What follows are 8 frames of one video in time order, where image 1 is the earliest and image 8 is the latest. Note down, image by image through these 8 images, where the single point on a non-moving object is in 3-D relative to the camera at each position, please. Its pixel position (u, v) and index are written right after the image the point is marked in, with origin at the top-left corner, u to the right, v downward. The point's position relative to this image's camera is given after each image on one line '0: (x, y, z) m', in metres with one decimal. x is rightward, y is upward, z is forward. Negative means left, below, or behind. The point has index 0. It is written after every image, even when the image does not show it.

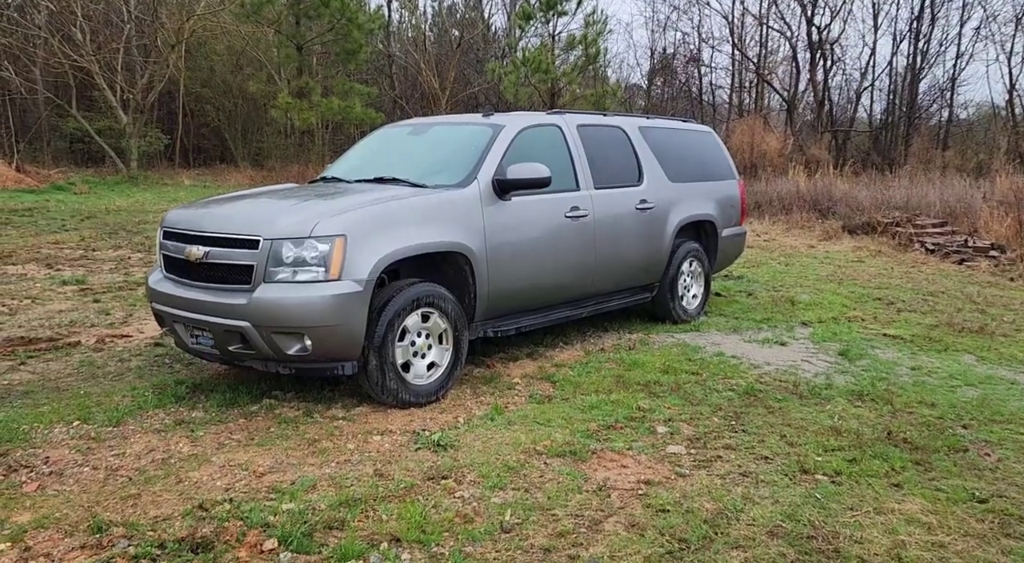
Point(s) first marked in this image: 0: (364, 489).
0: (-0.6, -0.9, +3.4) m
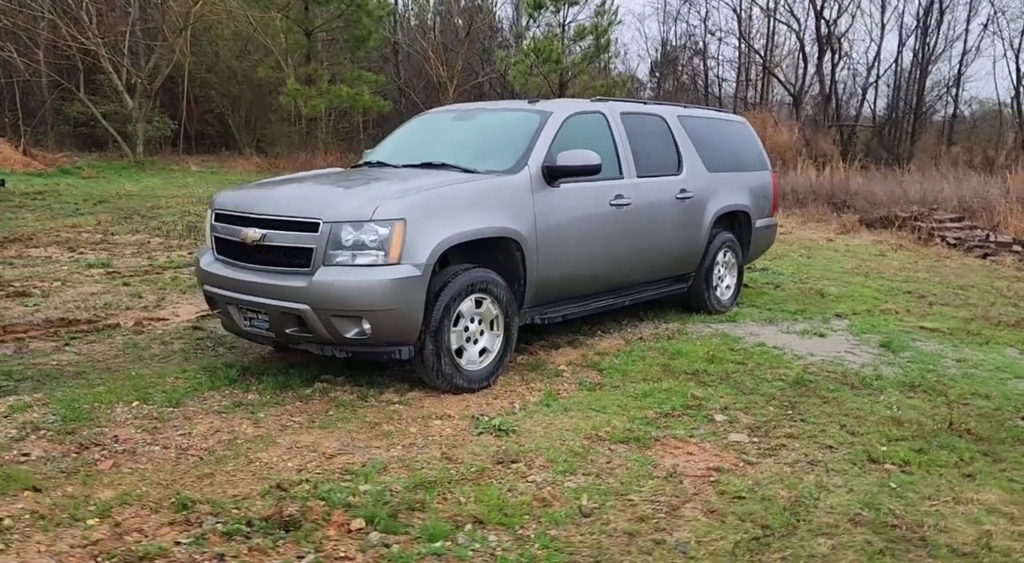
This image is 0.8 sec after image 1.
0: (-0.3, -0.8, +3.4) m
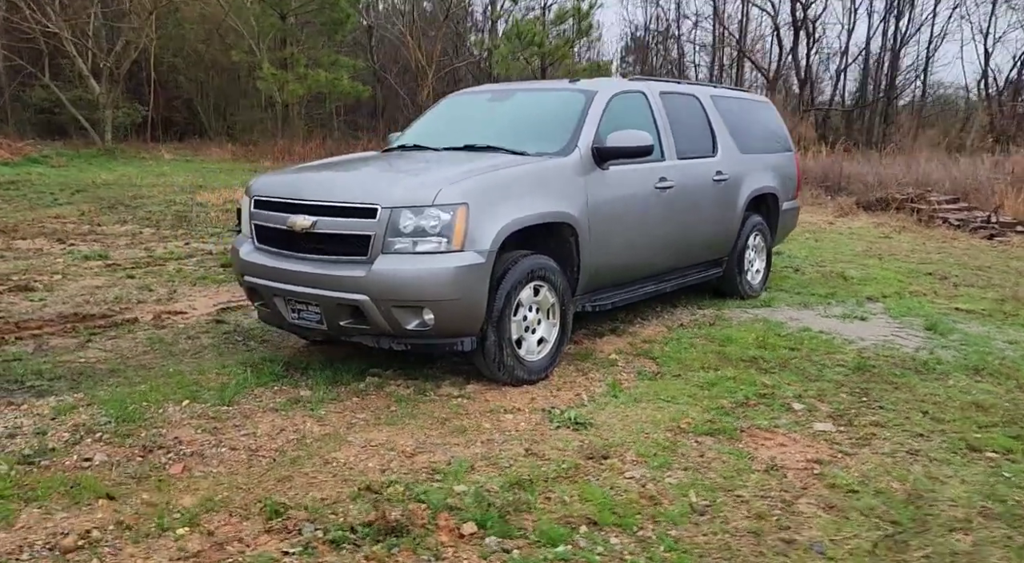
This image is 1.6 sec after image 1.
0: (+0.1, -0.8, +3.2) m
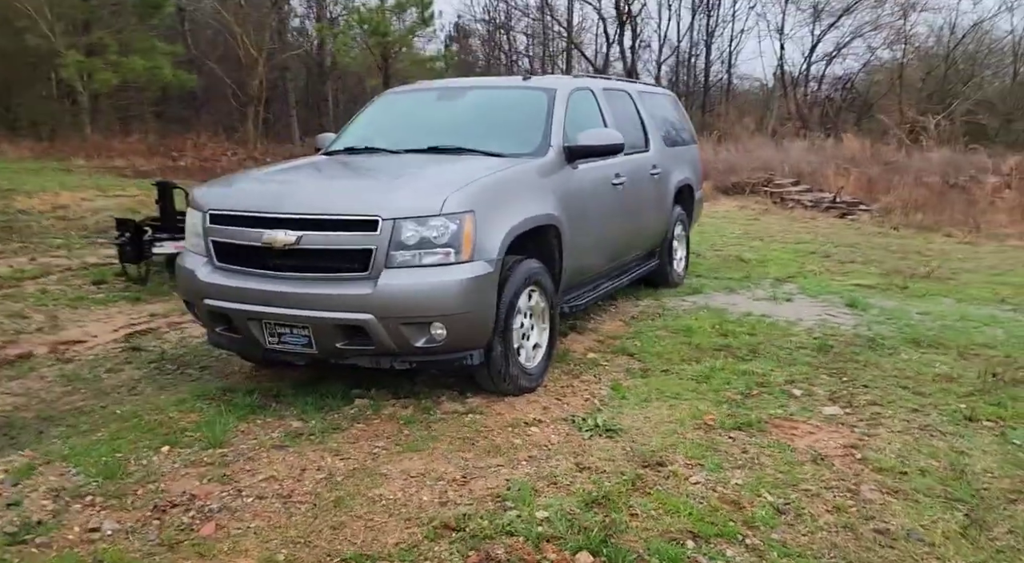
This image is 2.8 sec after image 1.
0: (+0.3, -0.8, +3.1) m
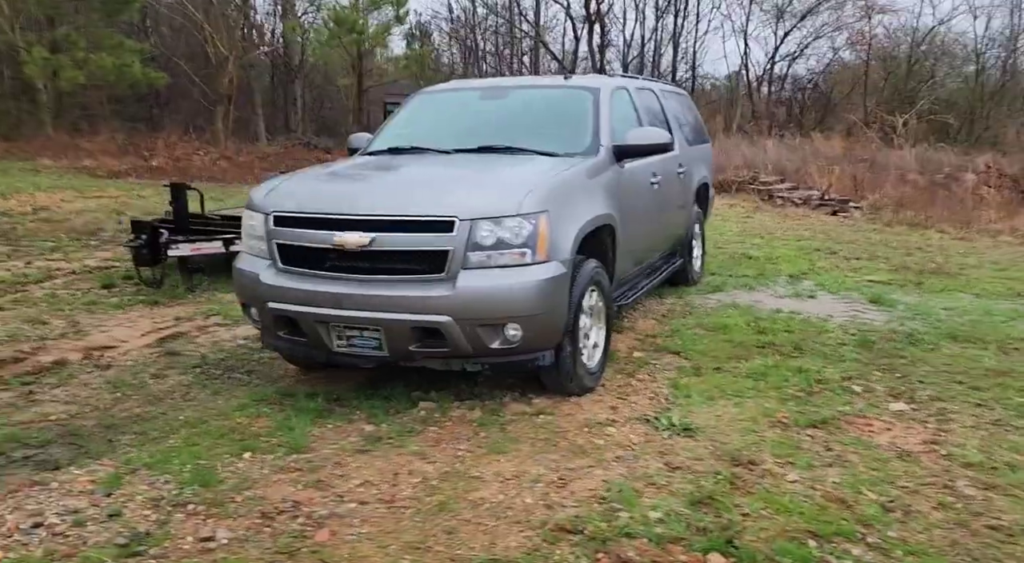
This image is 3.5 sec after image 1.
0: (+0.7, -0.8, +3.1) m
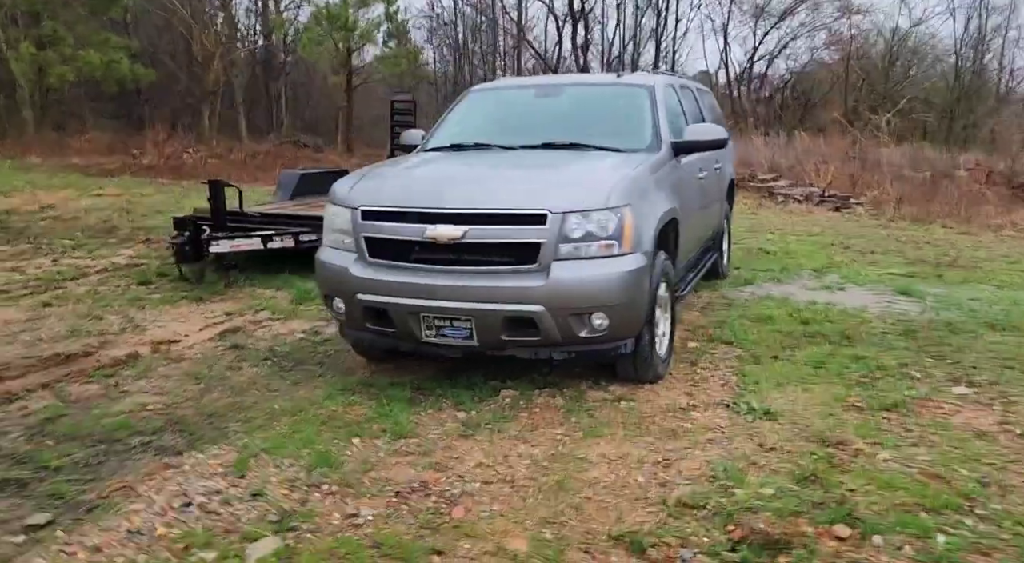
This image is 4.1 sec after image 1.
0: (+1.1, -0.8, +3.3) m
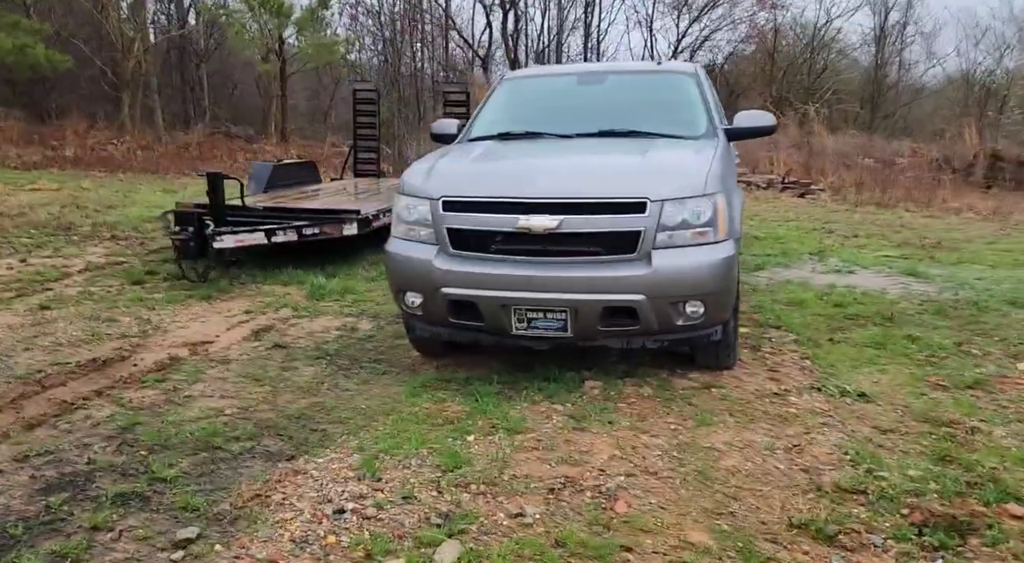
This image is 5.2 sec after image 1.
0: (+1.7, -0.7, +3.3) m
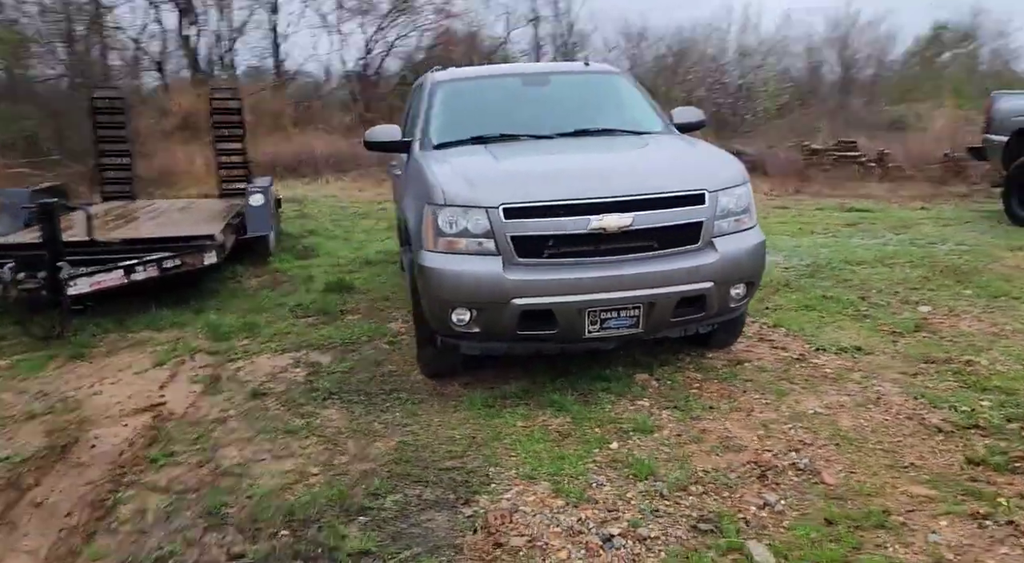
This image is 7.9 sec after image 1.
0: (+2.2, -0.5, +3.9) m
